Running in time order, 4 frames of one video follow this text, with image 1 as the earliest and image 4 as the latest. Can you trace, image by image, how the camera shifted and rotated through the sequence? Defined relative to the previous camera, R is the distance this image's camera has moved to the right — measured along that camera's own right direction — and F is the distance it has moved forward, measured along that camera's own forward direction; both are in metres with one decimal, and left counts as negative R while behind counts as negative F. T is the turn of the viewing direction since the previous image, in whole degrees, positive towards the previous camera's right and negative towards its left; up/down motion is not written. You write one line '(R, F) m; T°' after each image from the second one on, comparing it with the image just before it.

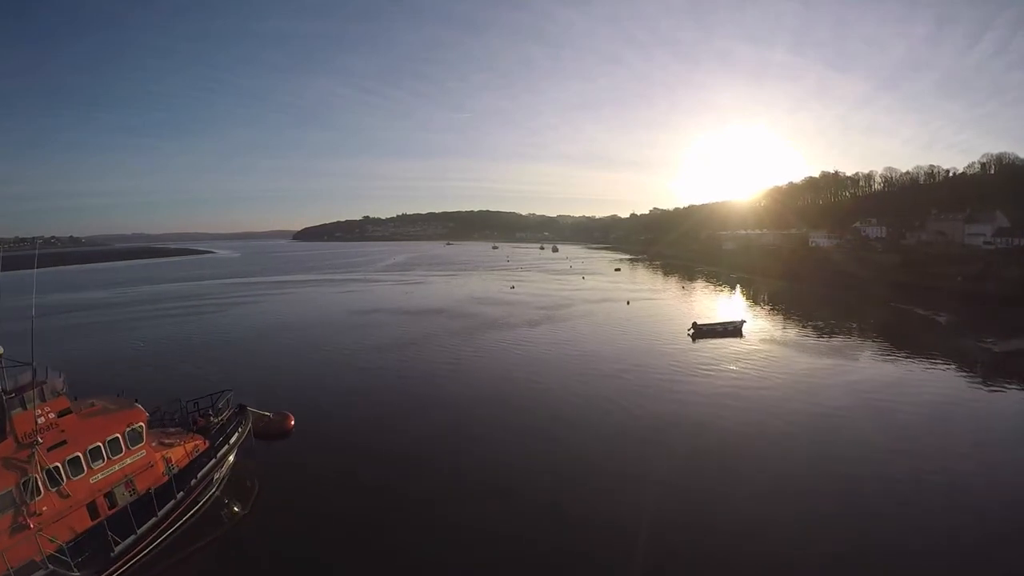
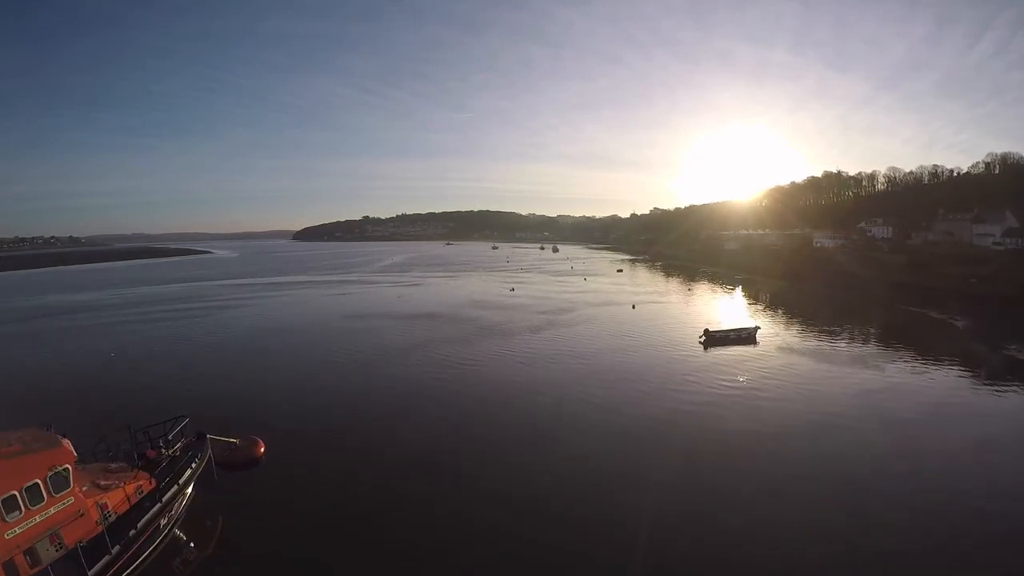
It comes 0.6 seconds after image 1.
(0.0, +0.2) m; 0°
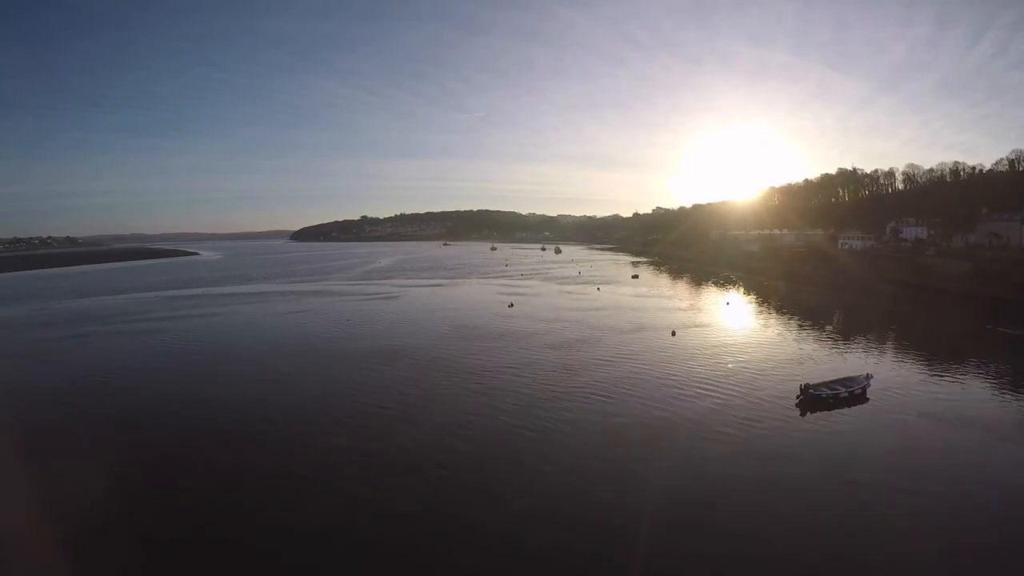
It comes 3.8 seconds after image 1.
(0.0, +1.0) m; 0°
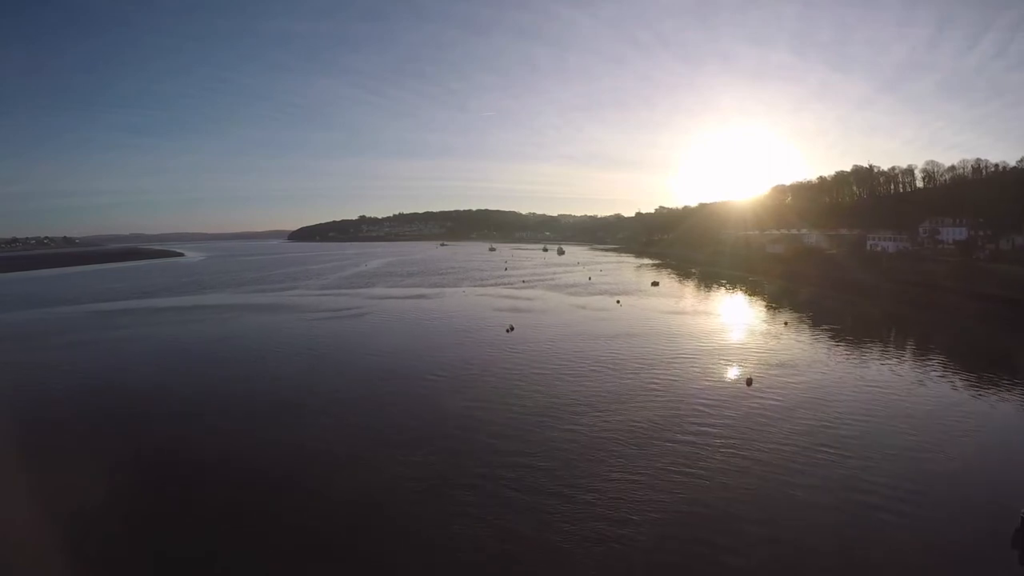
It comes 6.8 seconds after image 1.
(0.0, +0.9) m; 0°
